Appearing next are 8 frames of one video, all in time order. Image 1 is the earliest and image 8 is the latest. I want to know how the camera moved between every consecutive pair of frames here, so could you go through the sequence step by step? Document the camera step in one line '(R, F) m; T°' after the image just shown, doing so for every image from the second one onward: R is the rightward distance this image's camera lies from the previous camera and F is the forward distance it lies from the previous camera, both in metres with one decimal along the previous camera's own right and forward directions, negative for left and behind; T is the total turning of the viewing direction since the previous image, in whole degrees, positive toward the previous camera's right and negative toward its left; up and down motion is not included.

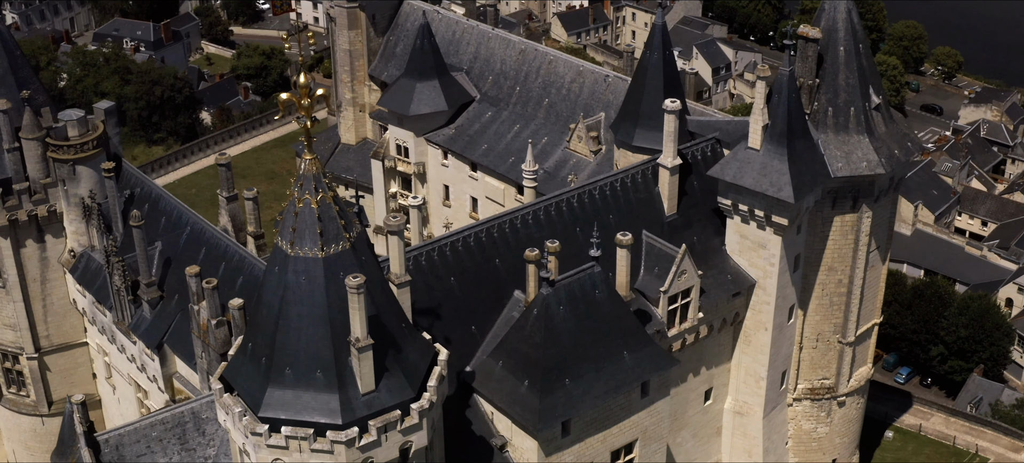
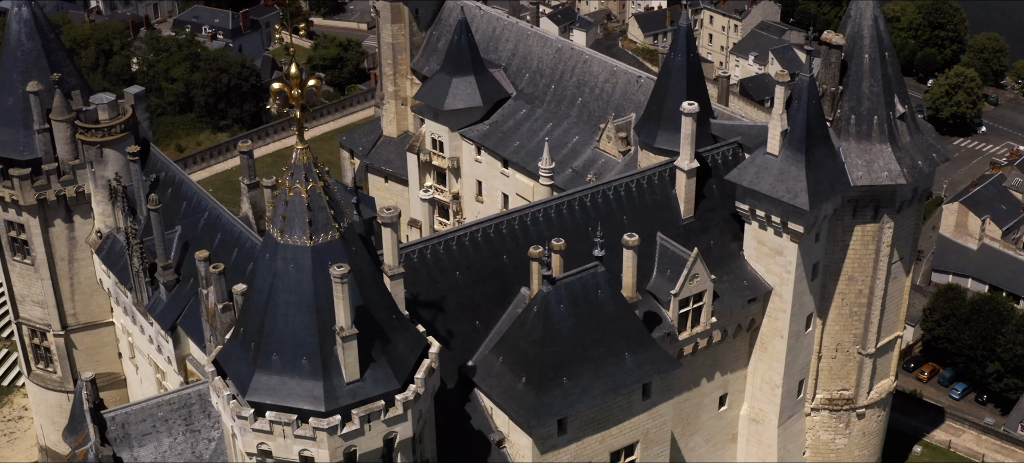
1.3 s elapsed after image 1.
(+1.8, 0.0) m; -3°
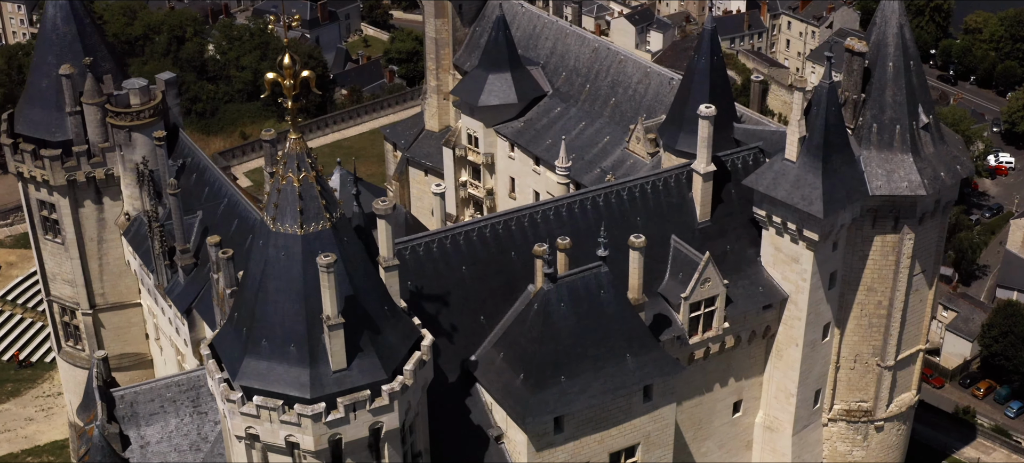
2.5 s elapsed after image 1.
(+1.8, 0.0) m; -3°
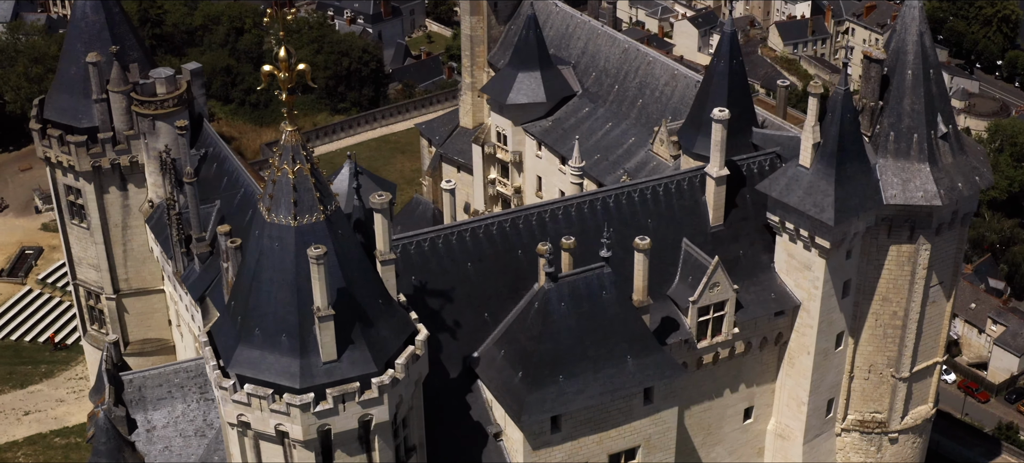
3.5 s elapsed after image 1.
(+1.4, 0.0) m; -3°
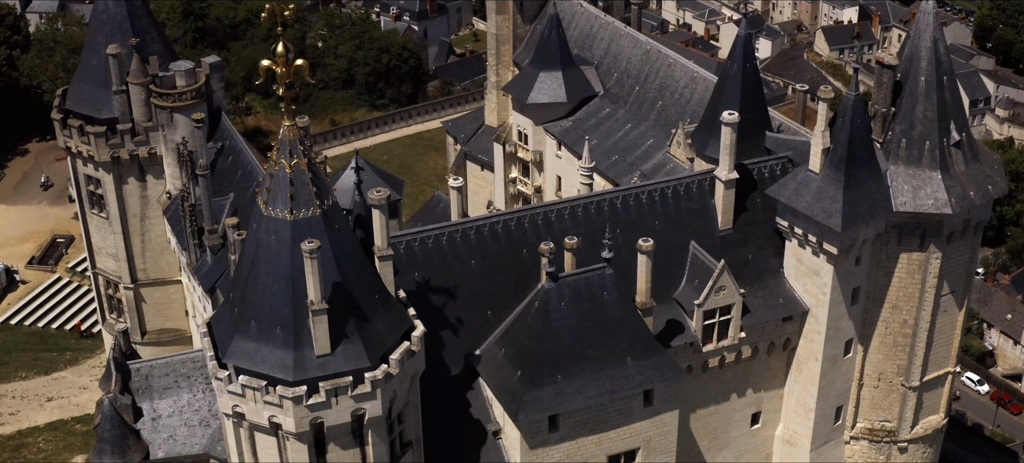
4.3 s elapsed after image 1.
(+1.1, -0.1) m; -2°
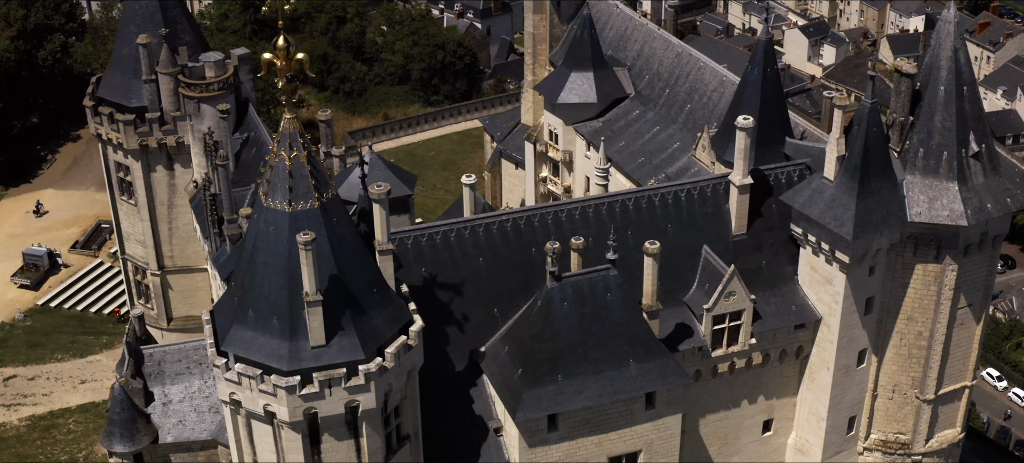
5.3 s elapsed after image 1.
(+1.4, -0.1) m; -3°
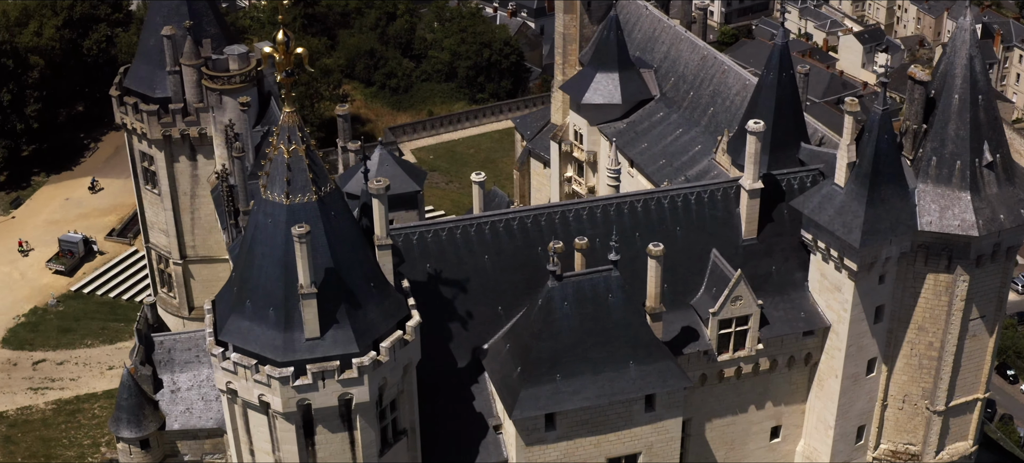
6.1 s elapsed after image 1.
(+1.3, -0.1) m; -2°
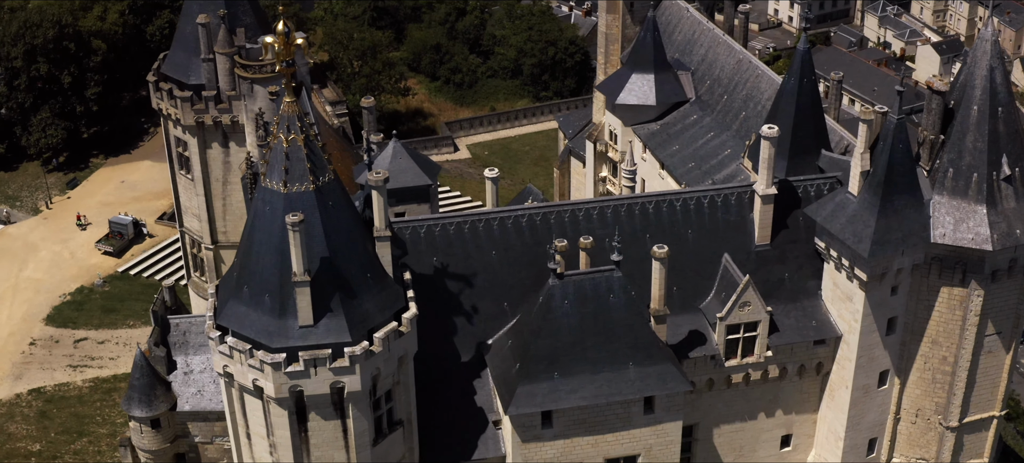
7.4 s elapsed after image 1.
(+1.8, -0.2) m; -3°
